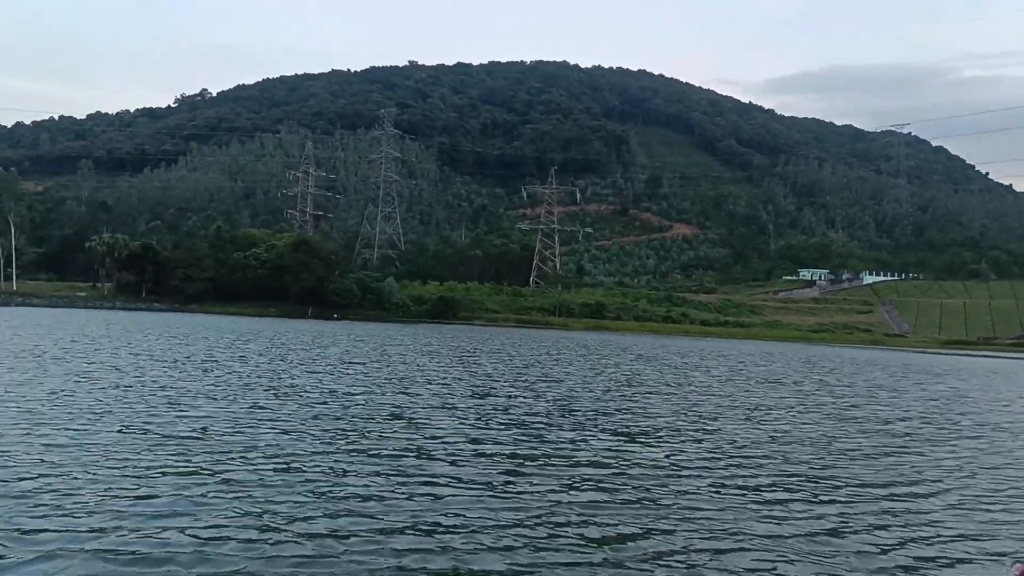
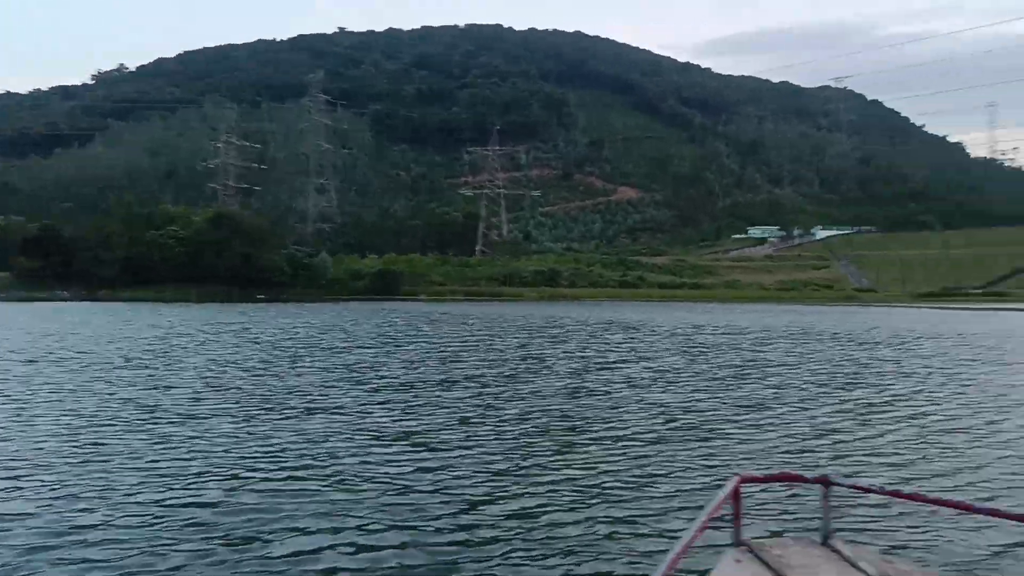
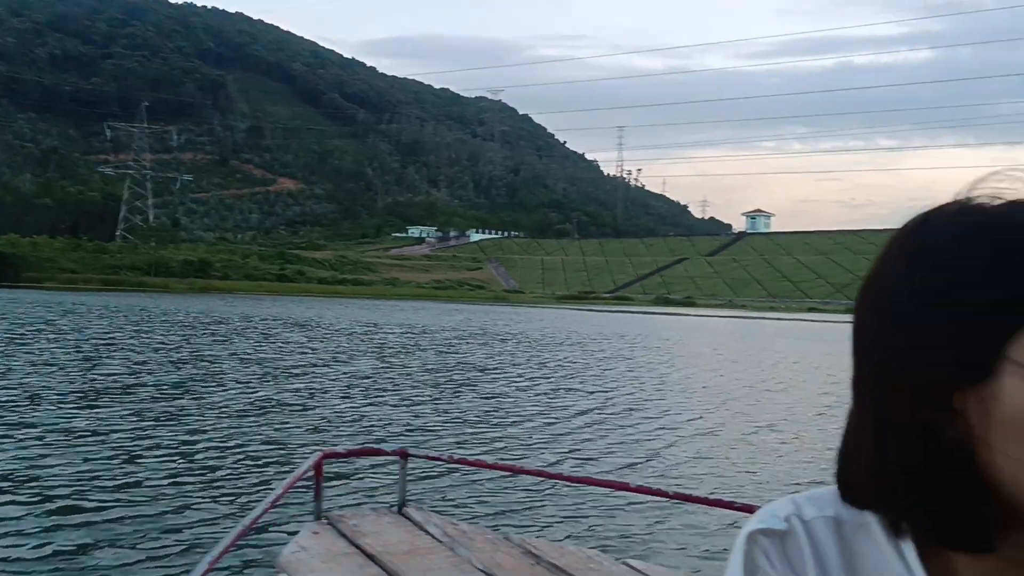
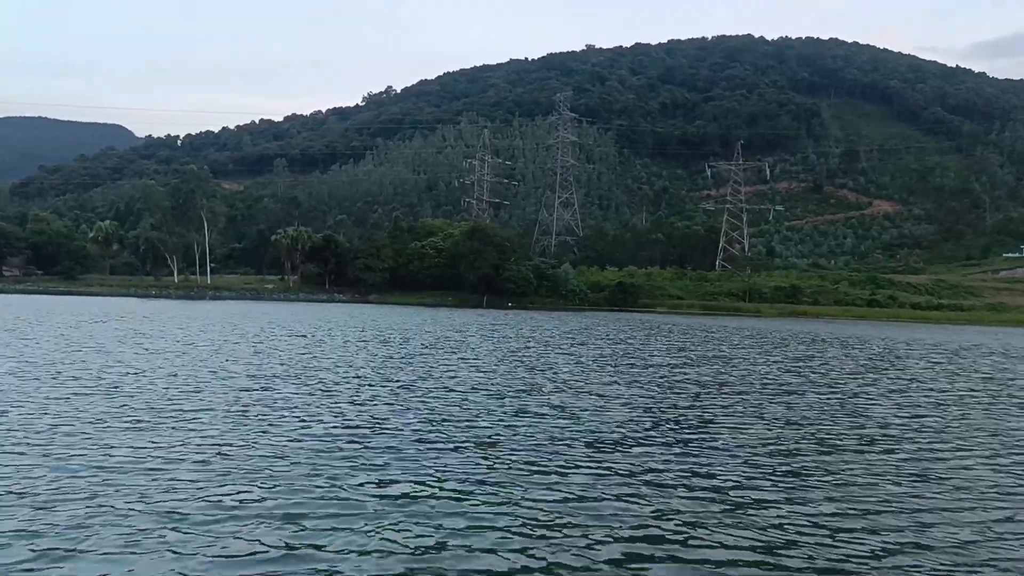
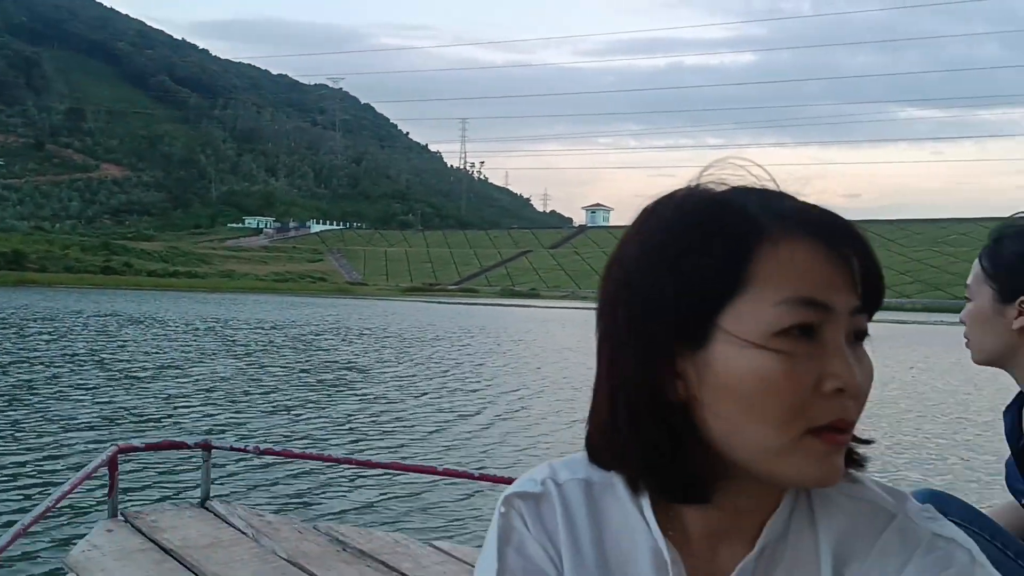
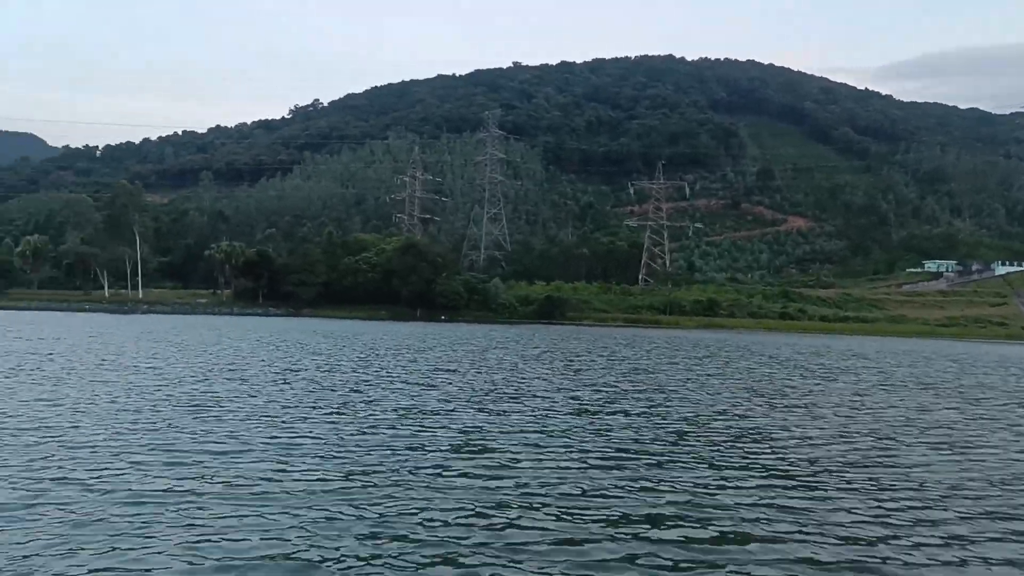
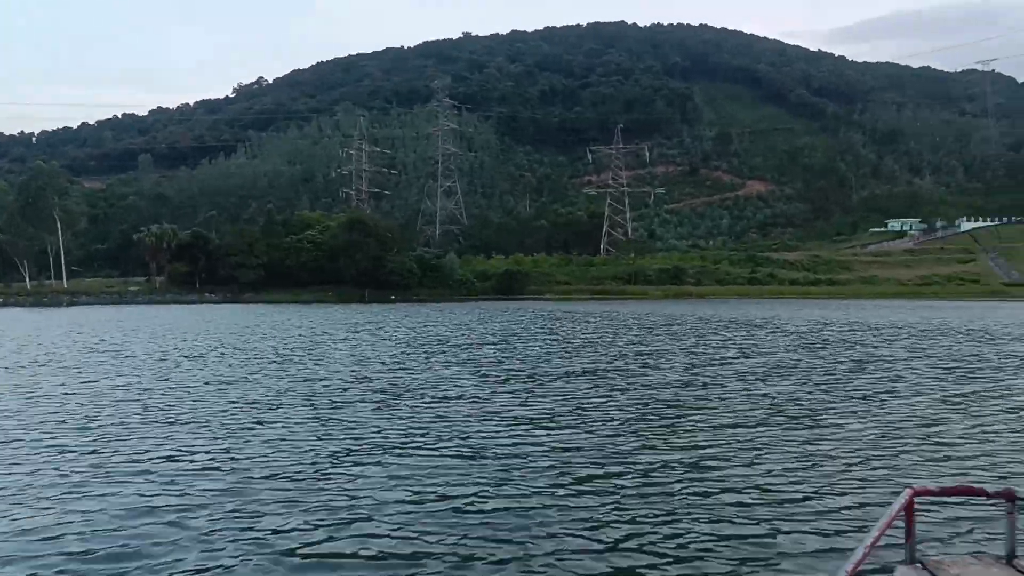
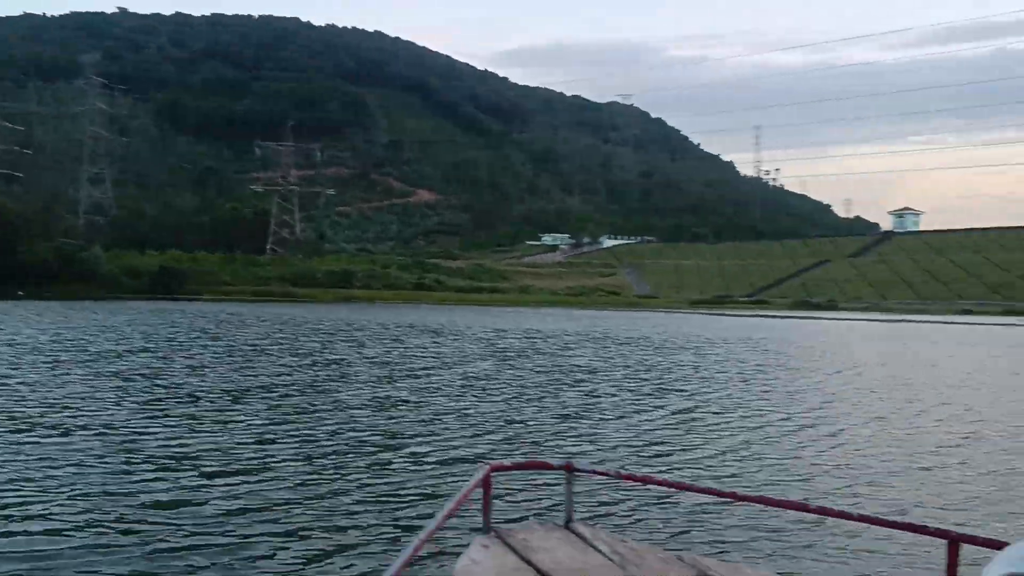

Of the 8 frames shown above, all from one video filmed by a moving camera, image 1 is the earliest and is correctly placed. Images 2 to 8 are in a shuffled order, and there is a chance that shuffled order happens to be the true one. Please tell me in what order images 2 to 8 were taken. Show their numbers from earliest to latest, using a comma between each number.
6, 4, 7, 2, 8, 3, 5
